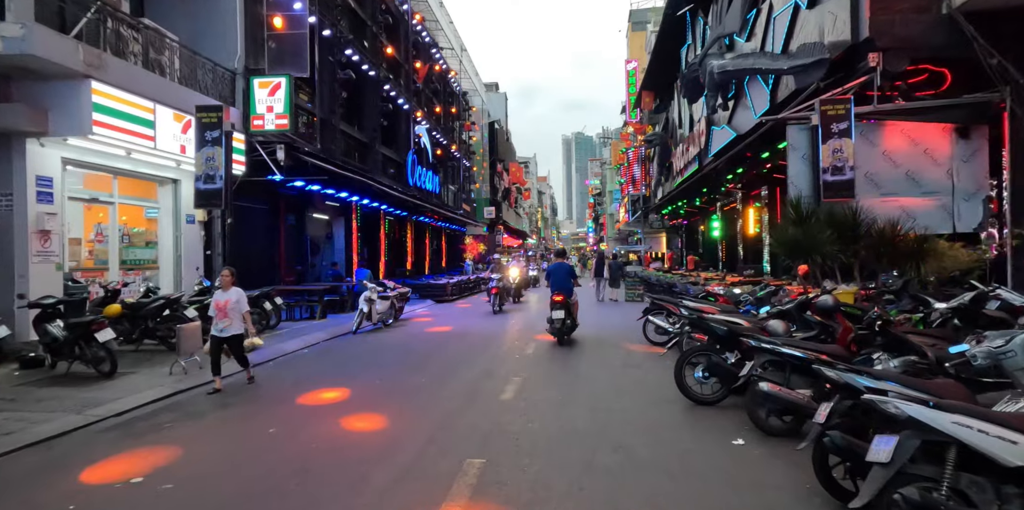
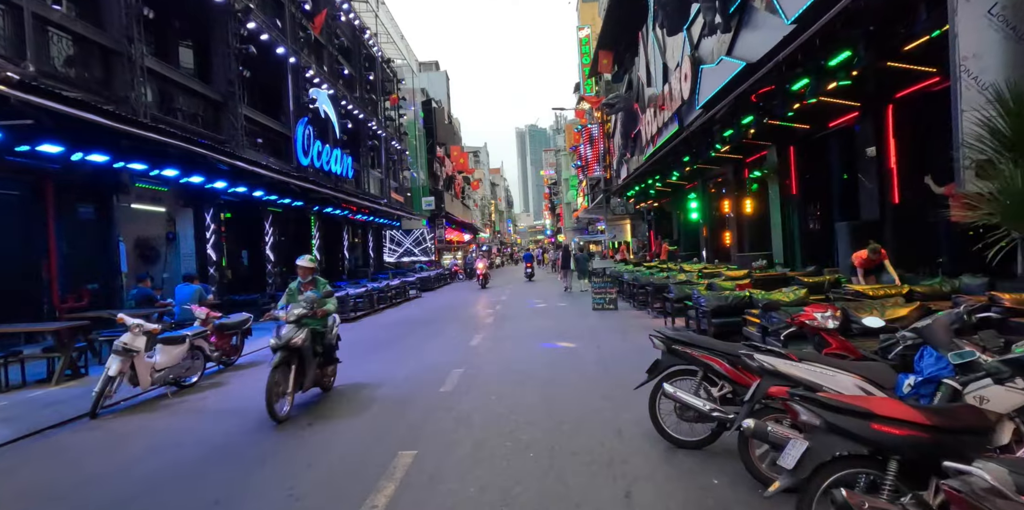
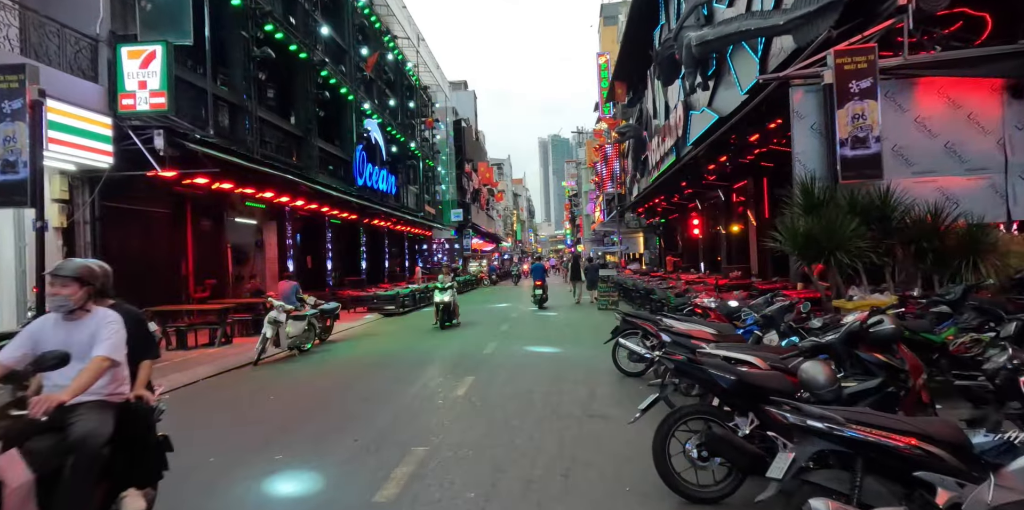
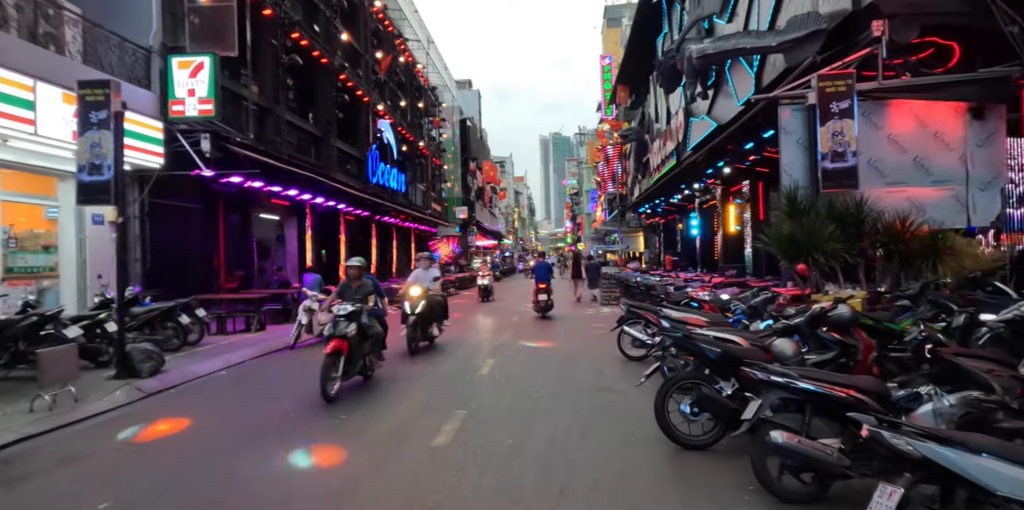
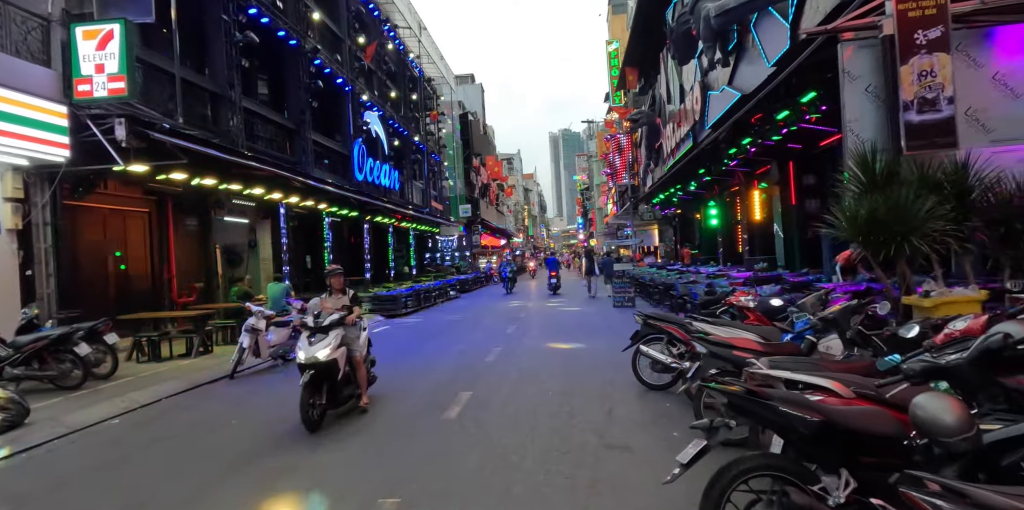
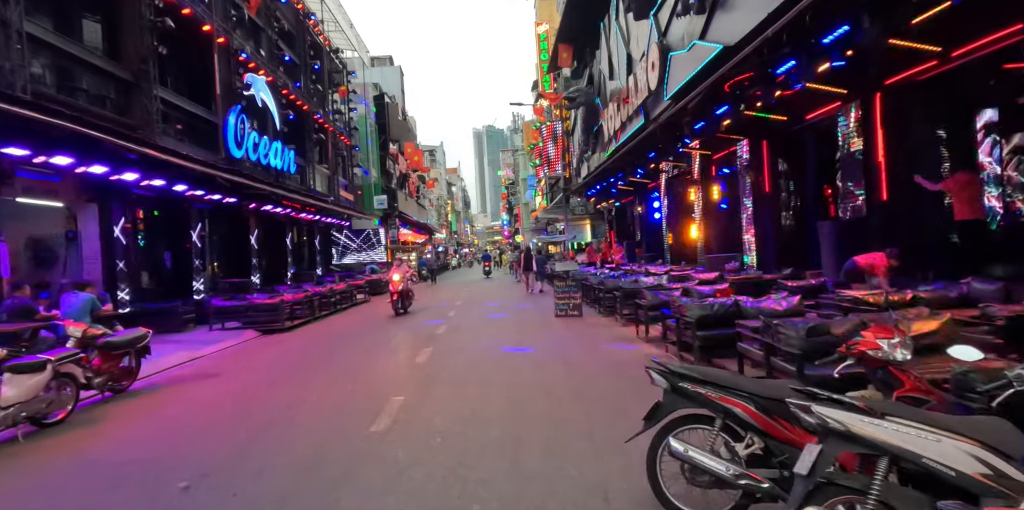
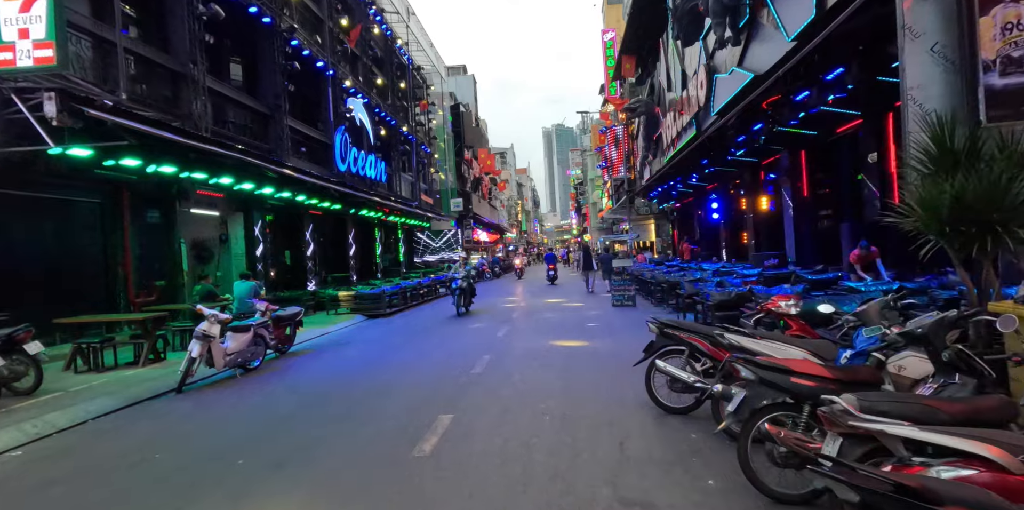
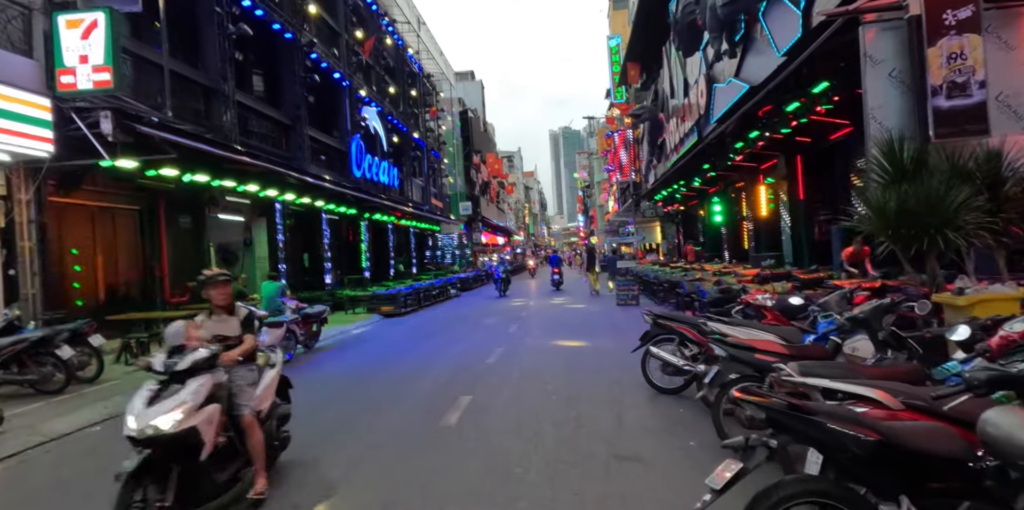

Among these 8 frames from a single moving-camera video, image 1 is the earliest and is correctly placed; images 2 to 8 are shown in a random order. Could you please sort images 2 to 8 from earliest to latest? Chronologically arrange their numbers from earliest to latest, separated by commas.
4, 3, 5, 8, 7, 2, 6
